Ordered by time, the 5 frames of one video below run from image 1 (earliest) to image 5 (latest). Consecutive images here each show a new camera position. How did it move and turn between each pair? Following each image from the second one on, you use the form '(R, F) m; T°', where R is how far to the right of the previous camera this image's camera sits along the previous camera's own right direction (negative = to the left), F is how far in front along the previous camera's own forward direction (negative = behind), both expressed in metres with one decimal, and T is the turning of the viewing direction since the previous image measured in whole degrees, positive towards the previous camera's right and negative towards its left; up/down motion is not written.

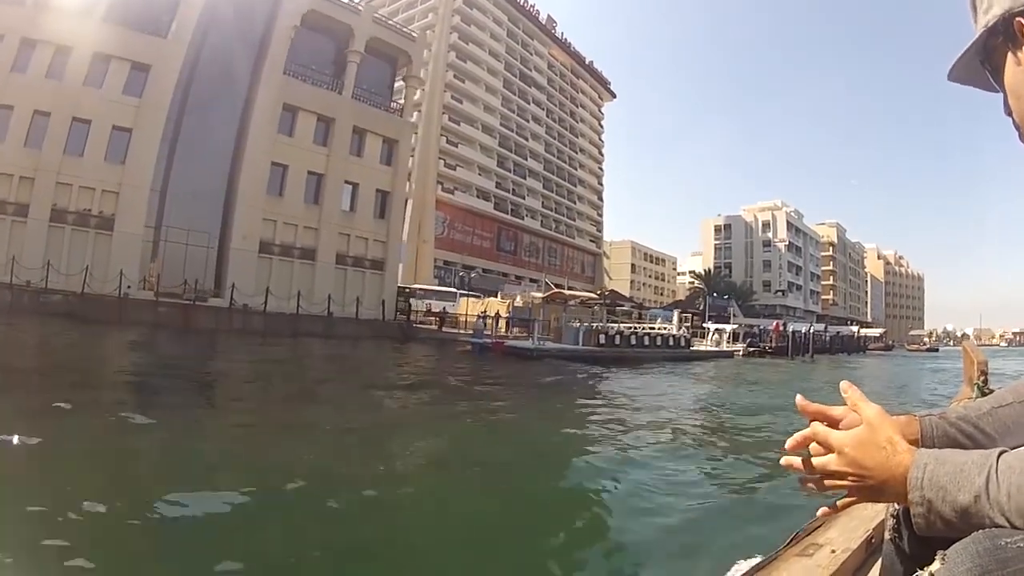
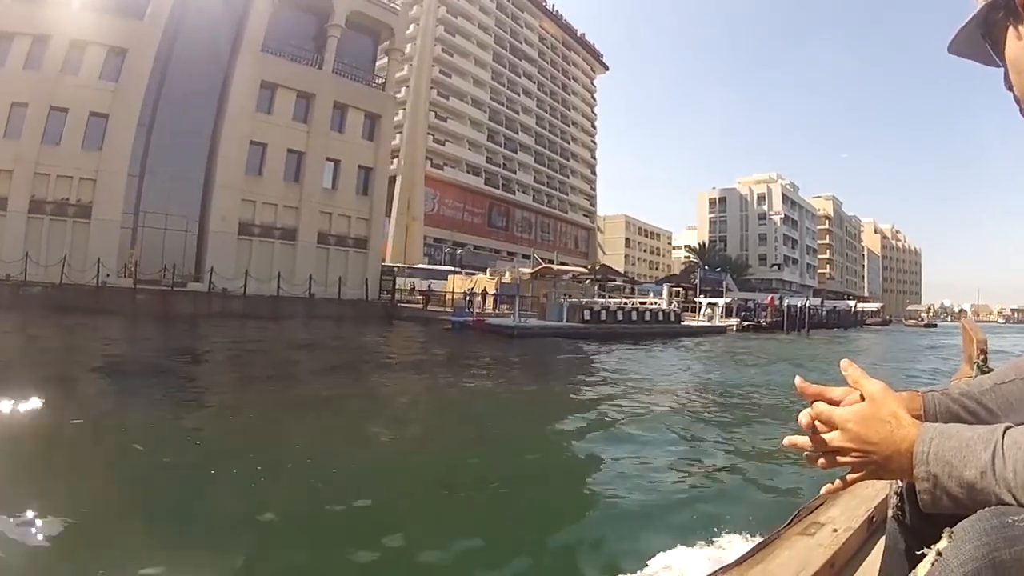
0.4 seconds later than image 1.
(+0.1, +0.1) m; 0°
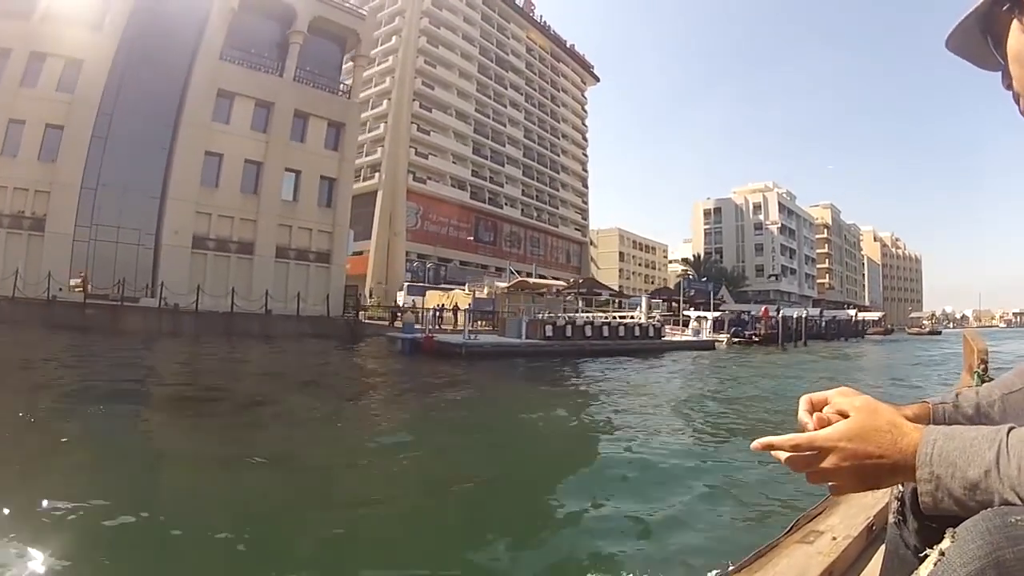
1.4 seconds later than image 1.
(+0.3, +0.4) m; 0°
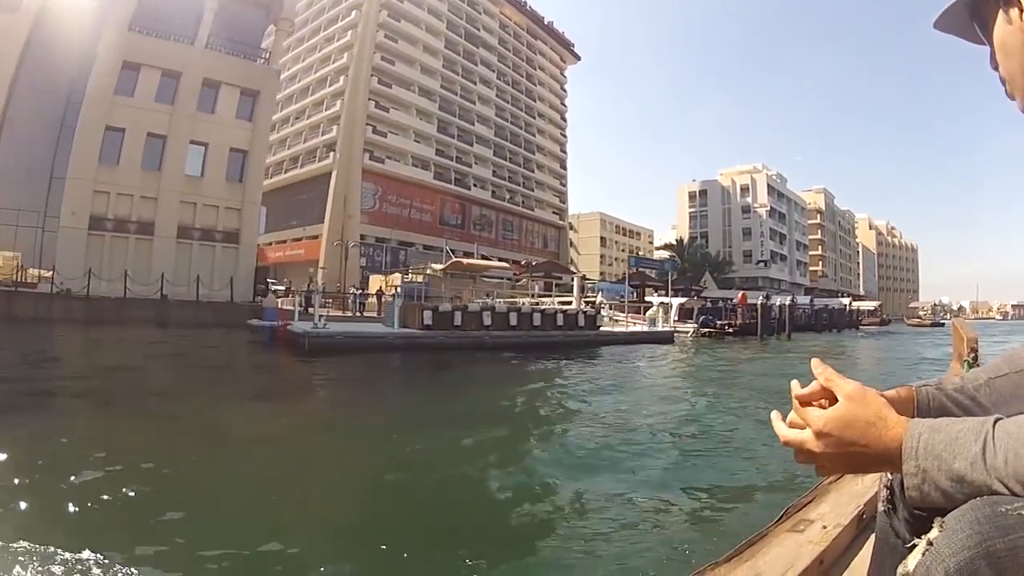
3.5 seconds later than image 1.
(+0.6, +0.6) m; 0°
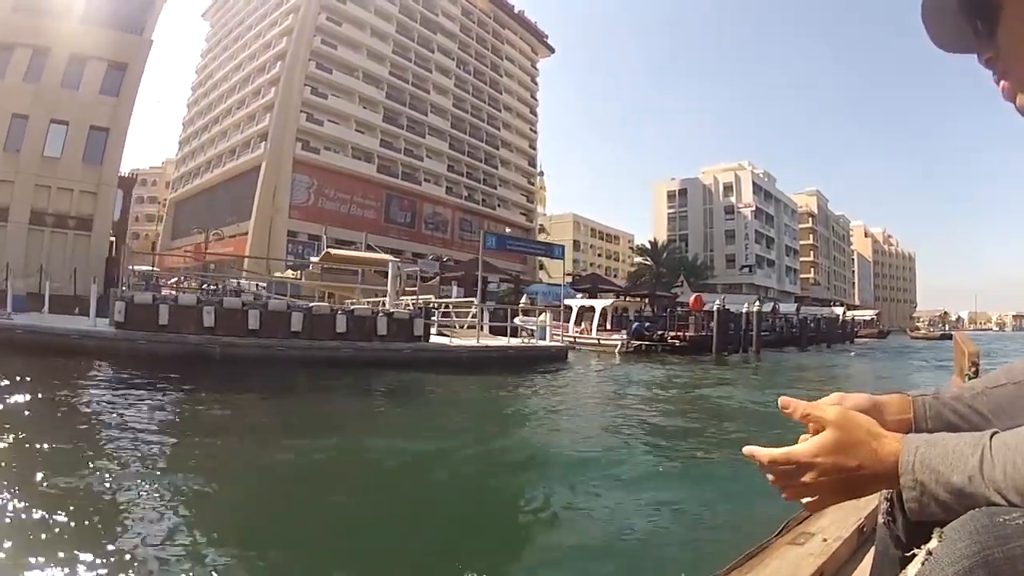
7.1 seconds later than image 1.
(+0.8, +0.9) m; 0°
